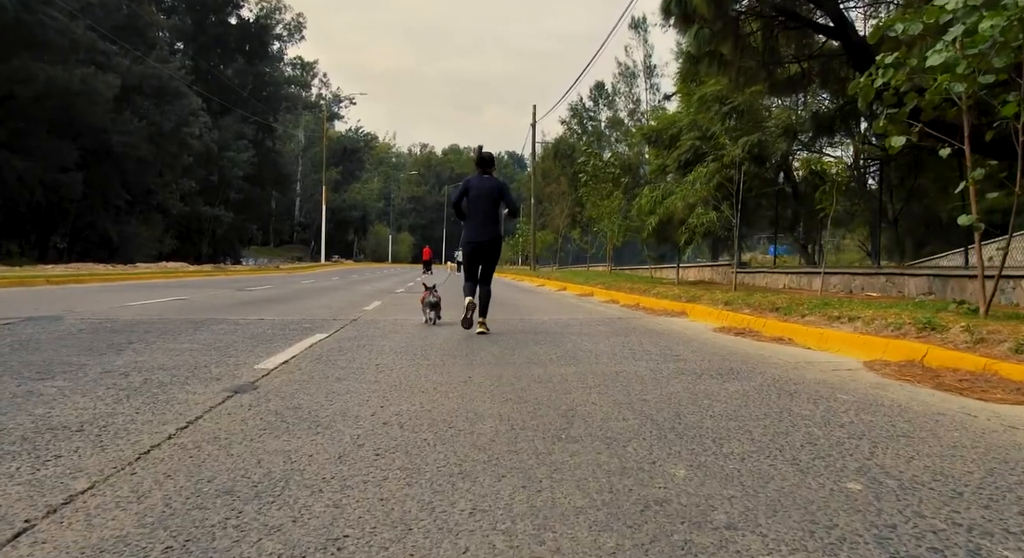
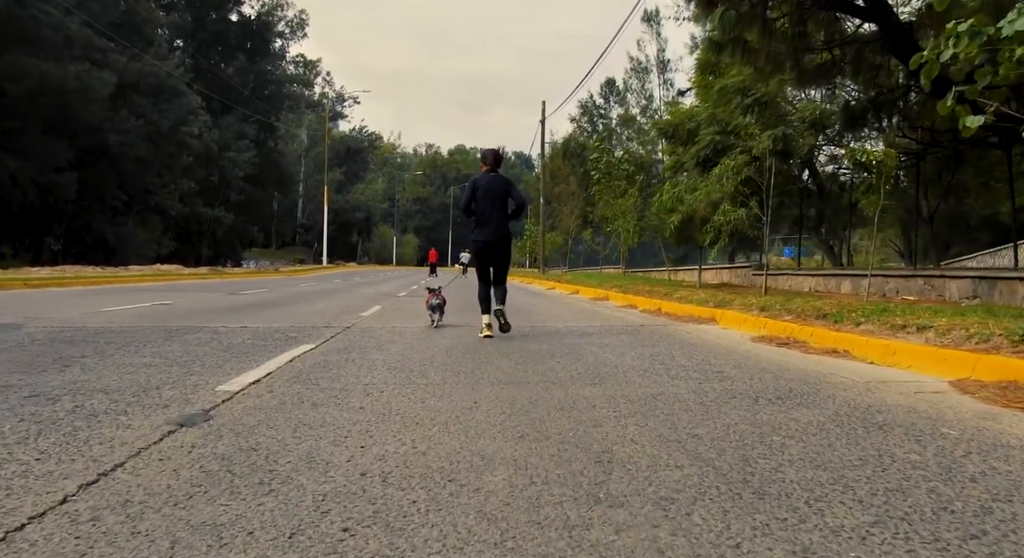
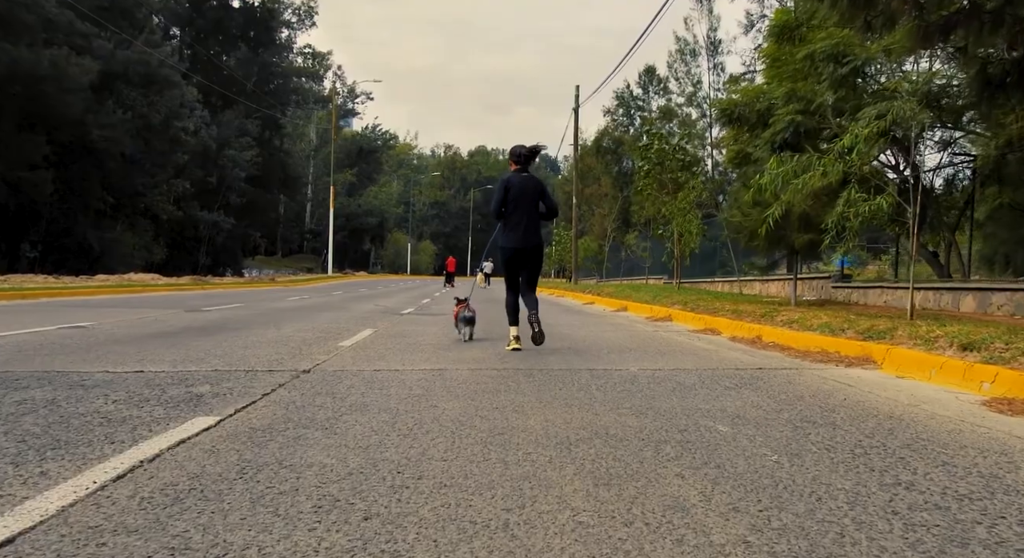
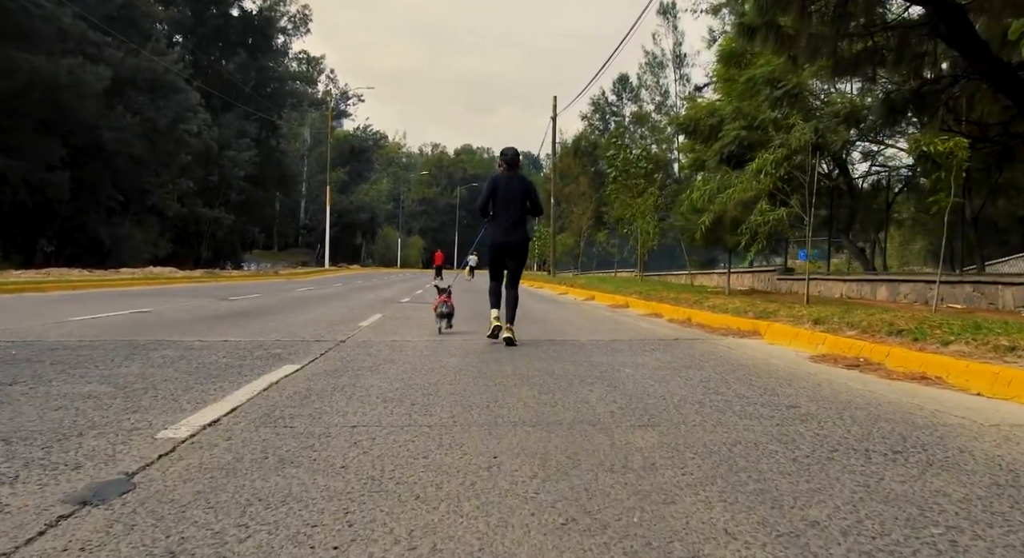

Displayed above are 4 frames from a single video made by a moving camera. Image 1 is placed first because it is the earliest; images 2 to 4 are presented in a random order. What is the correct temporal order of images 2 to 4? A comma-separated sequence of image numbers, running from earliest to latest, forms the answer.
2, 4, 3
